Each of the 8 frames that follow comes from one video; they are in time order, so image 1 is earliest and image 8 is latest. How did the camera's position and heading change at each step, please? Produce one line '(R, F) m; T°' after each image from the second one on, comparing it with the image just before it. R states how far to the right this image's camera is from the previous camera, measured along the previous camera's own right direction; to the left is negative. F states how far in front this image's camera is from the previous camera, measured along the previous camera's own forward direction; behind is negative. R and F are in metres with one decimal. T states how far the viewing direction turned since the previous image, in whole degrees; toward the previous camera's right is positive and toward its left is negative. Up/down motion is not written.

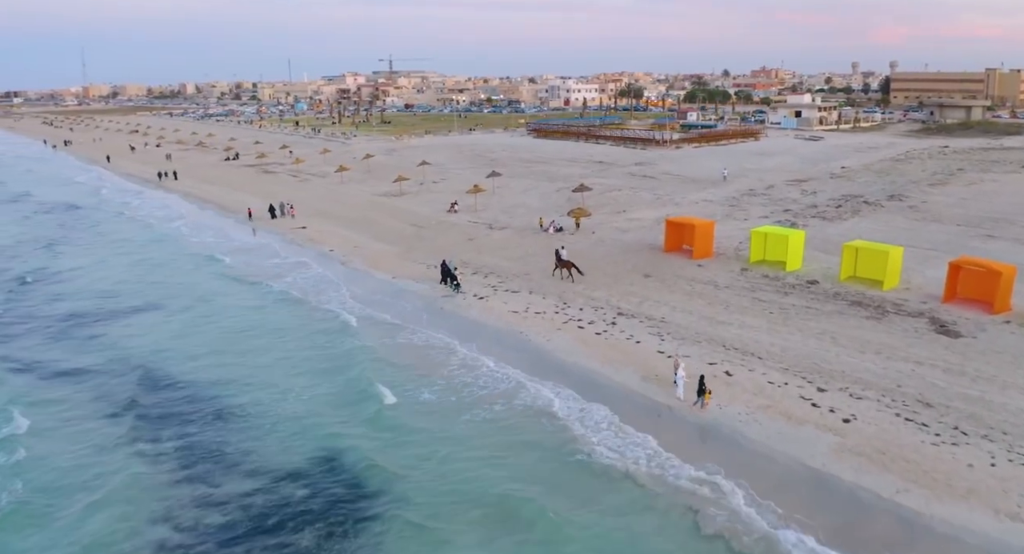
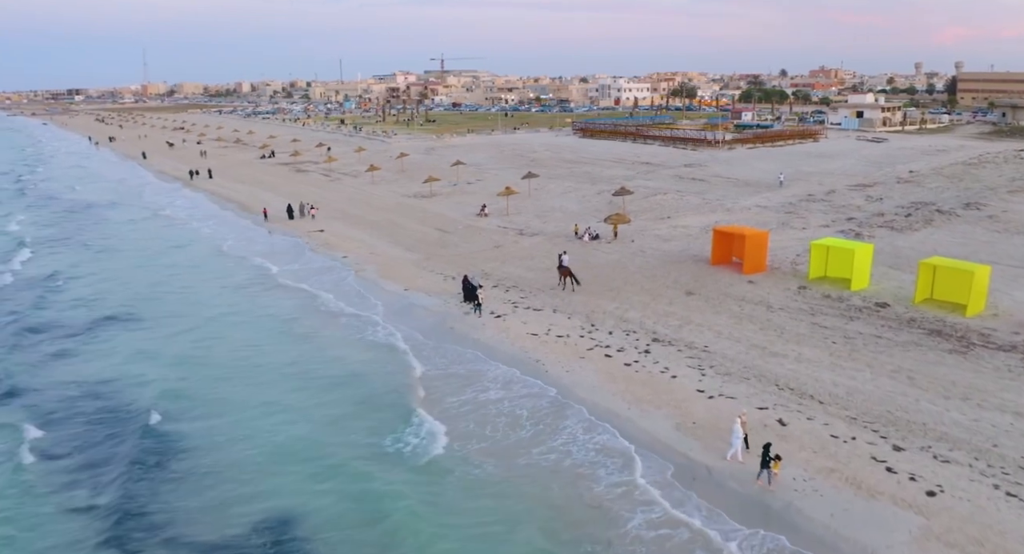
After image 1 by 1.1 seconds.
(+0.7, +2.6) m; -4°
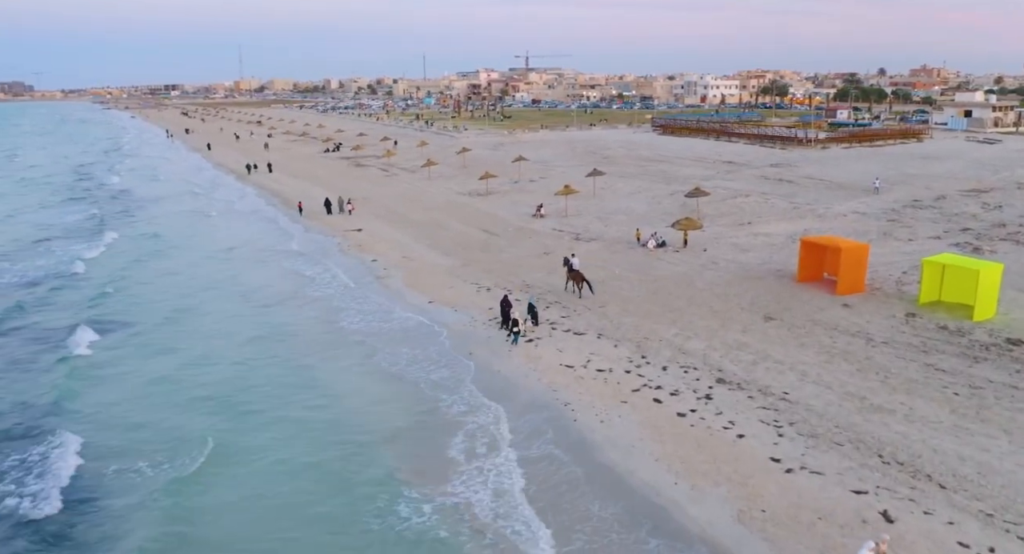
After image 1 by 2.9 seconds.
(+1.0, +3.3) m; -6°
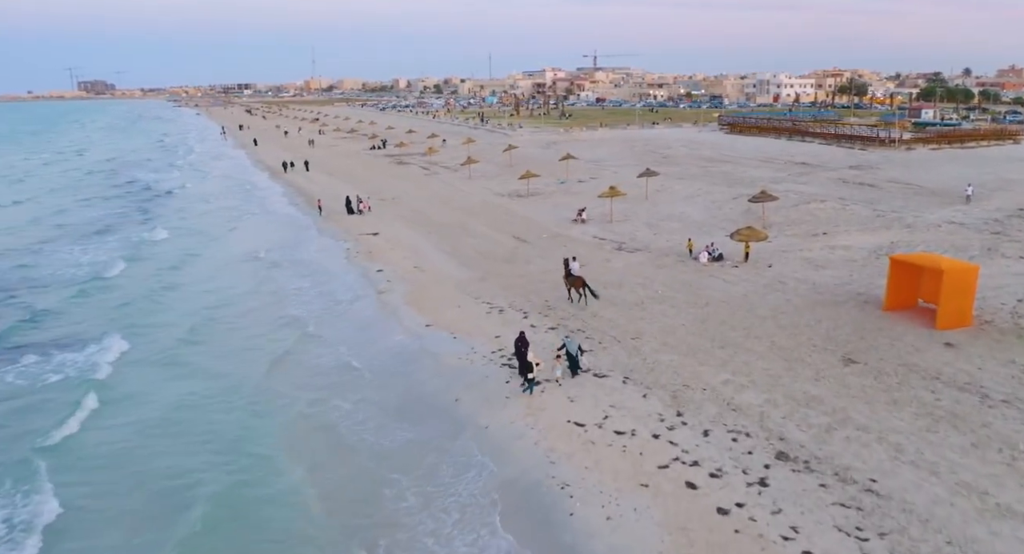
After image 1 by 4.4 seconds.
(+1.1, +3.5) m; -5°
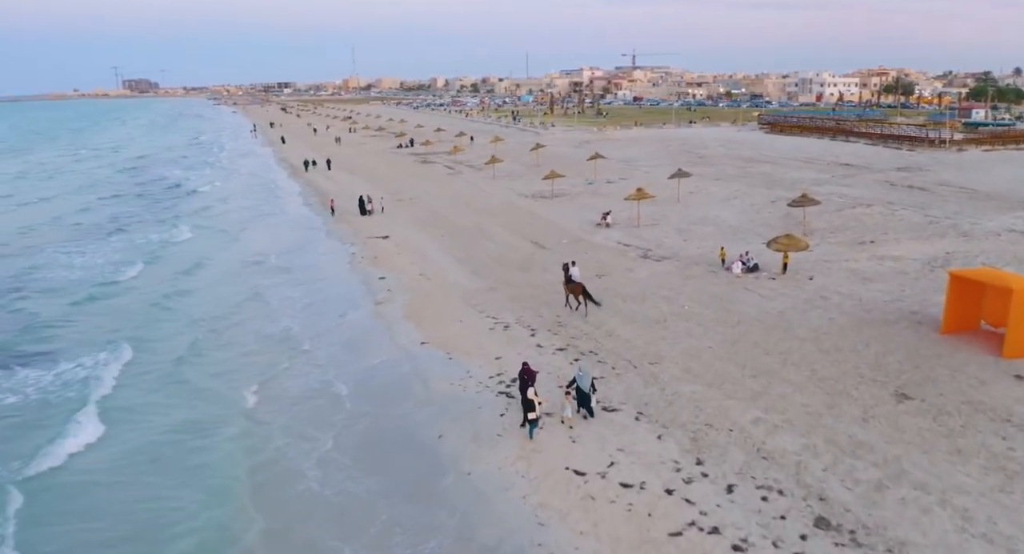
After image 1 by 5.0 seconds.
(+0.6, +1.7) m; -3°
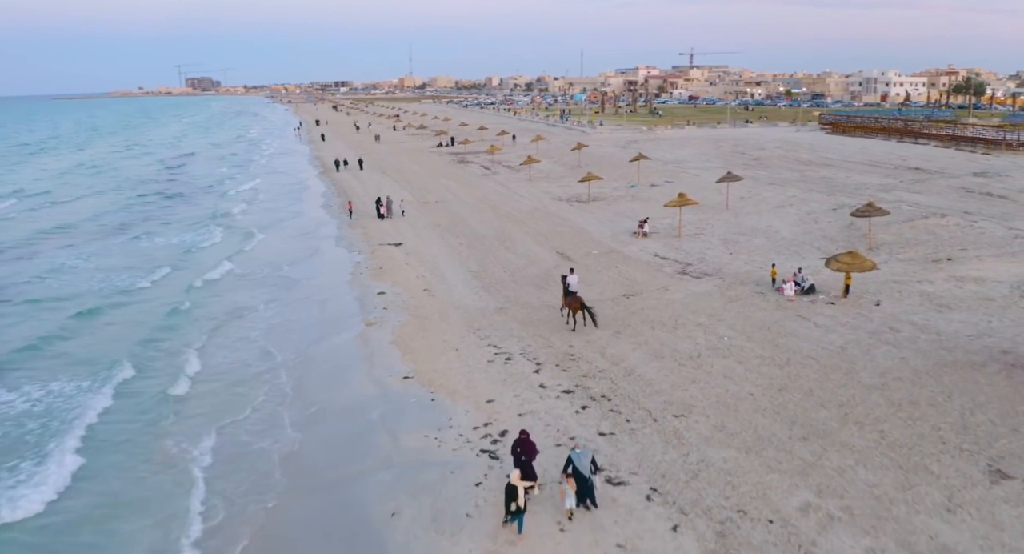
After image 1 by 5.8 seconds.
(+0.9, +2.4) m; -4°
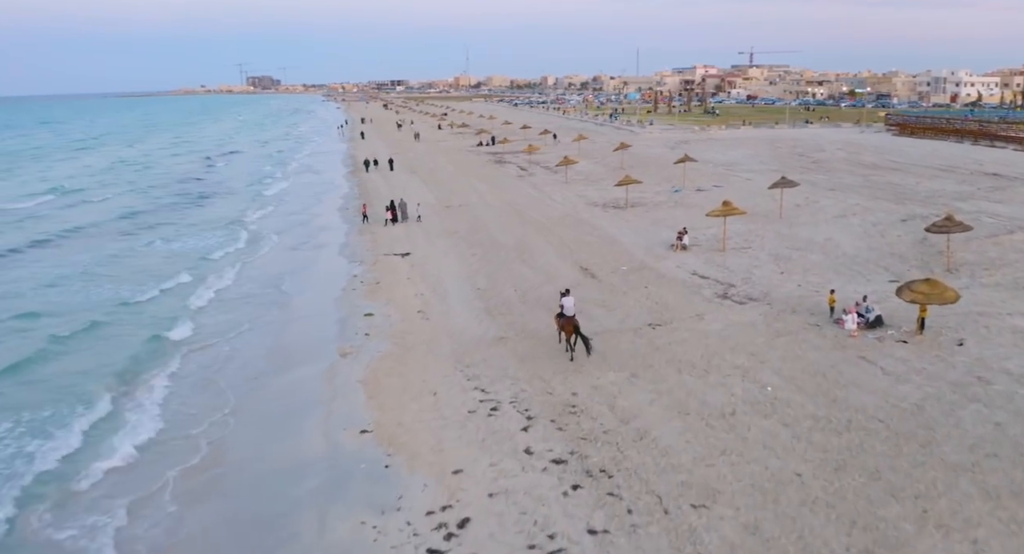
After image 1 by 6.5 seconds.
(+0.9, +2.5) m; -4°
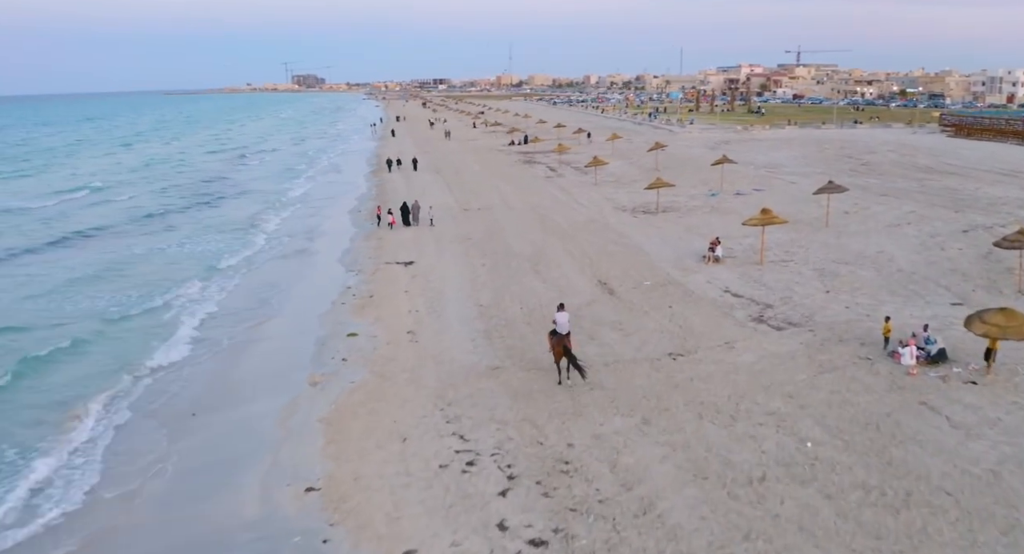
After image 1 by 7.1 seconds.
(+0.7, +1.9) m; -3°
